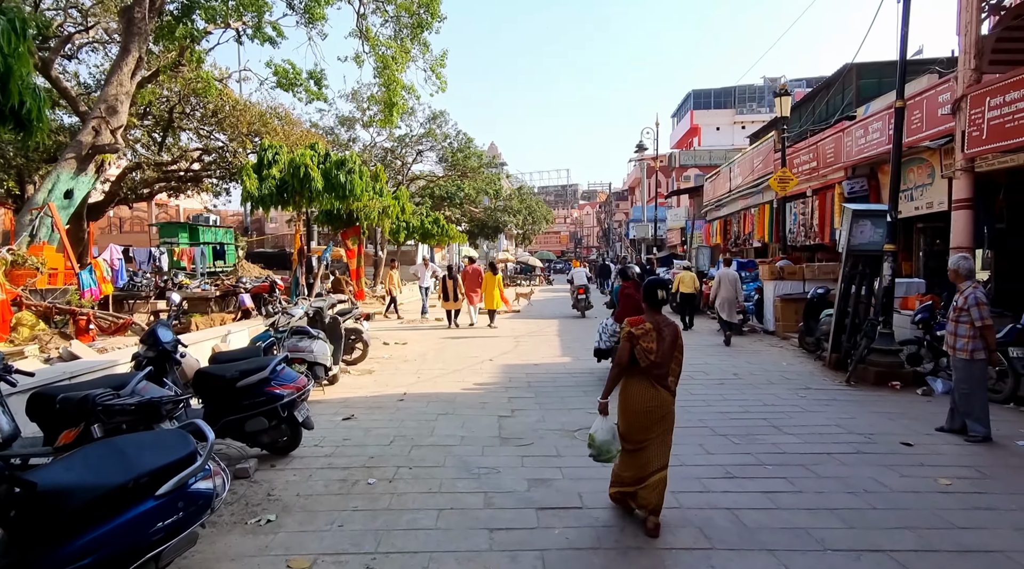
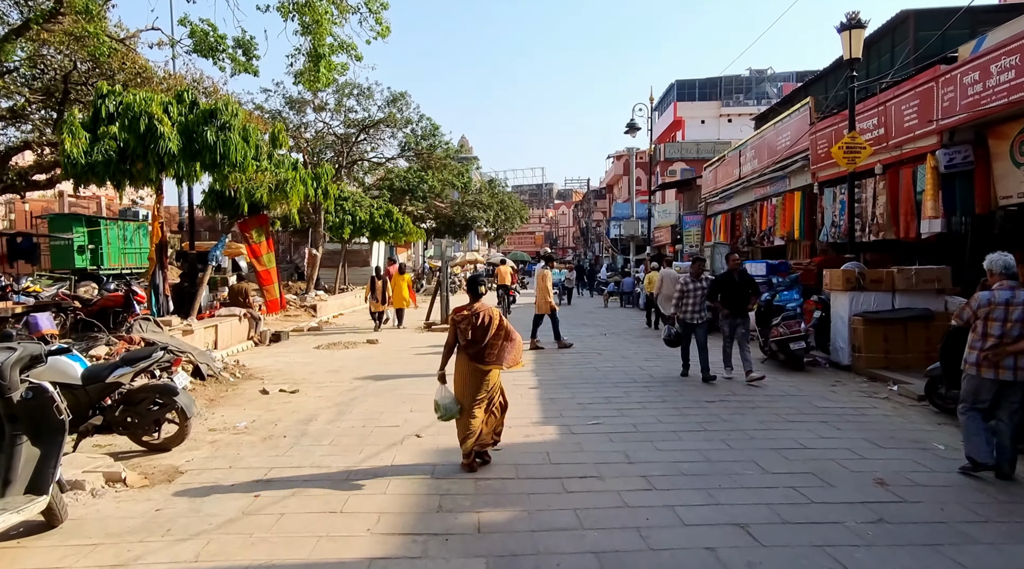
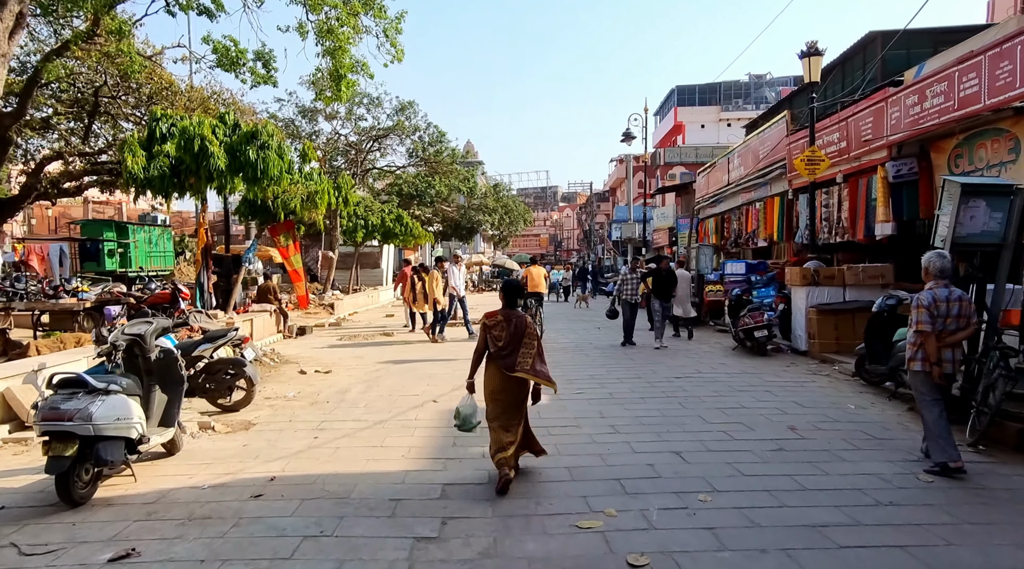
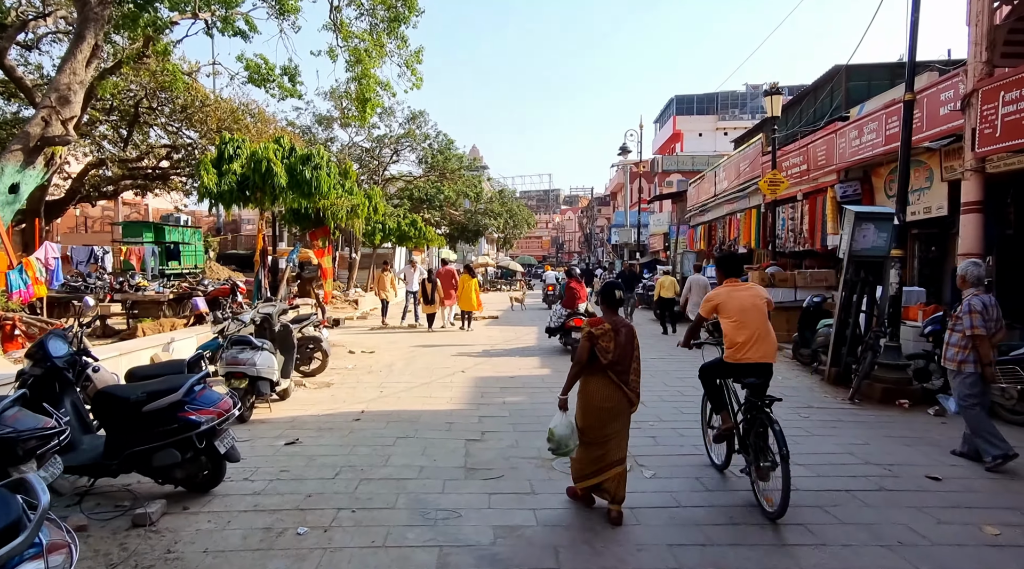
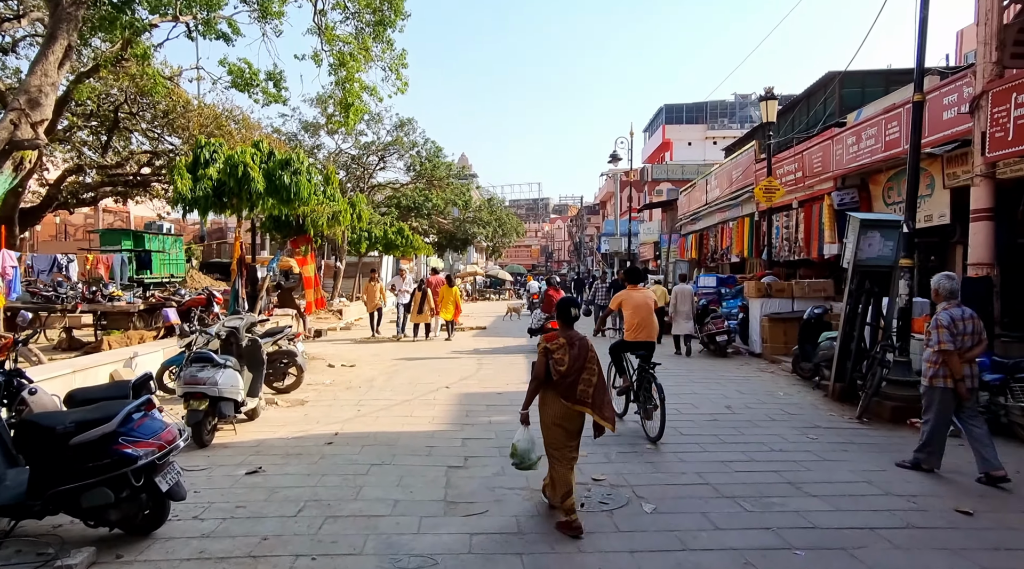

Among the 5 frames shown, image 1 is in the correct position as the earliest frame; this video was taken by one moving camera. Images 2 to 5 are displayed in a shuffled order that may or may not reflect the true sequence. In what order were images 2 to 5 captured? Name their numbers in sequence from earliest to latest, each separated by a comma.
4, 5, 3, 2
